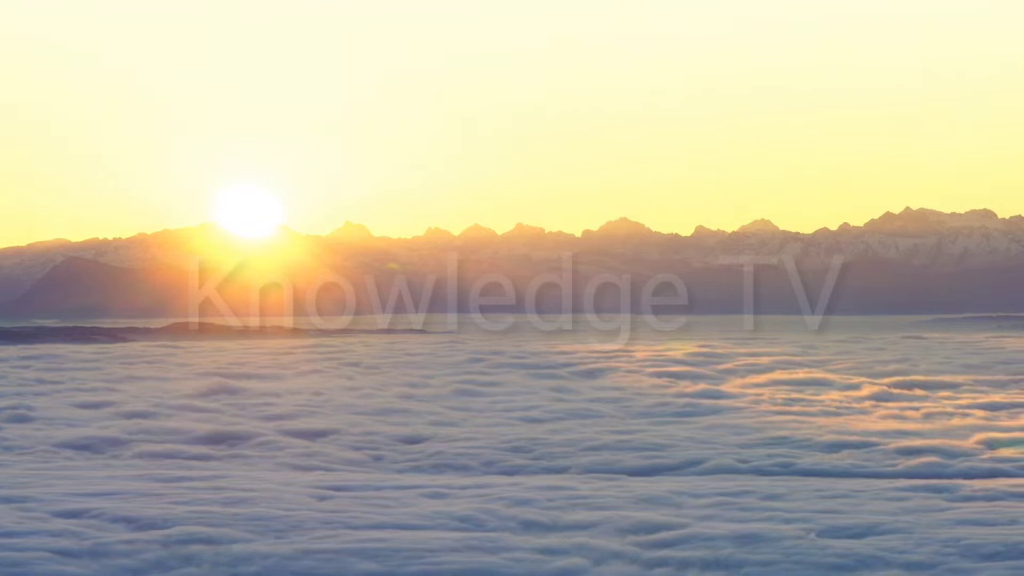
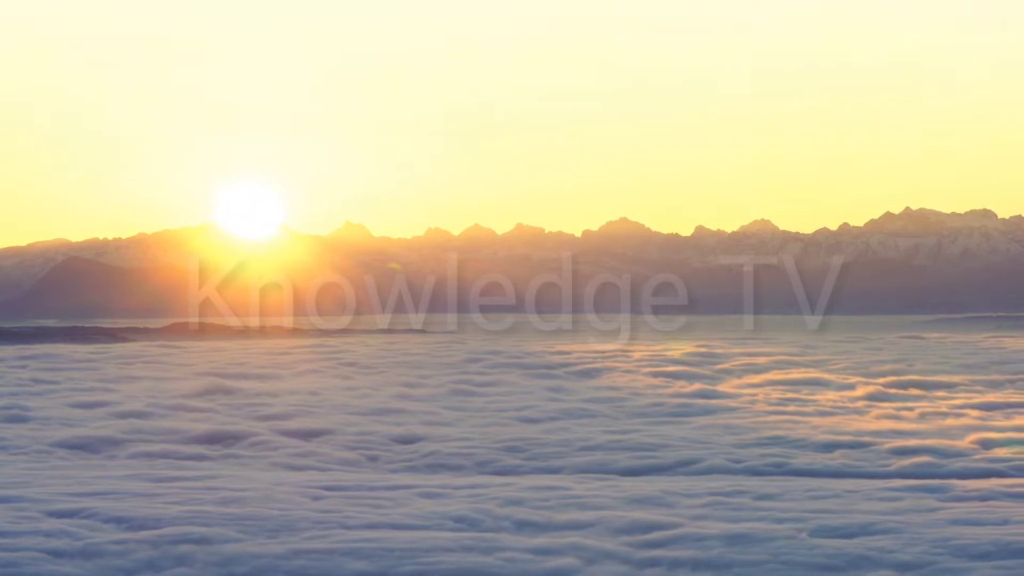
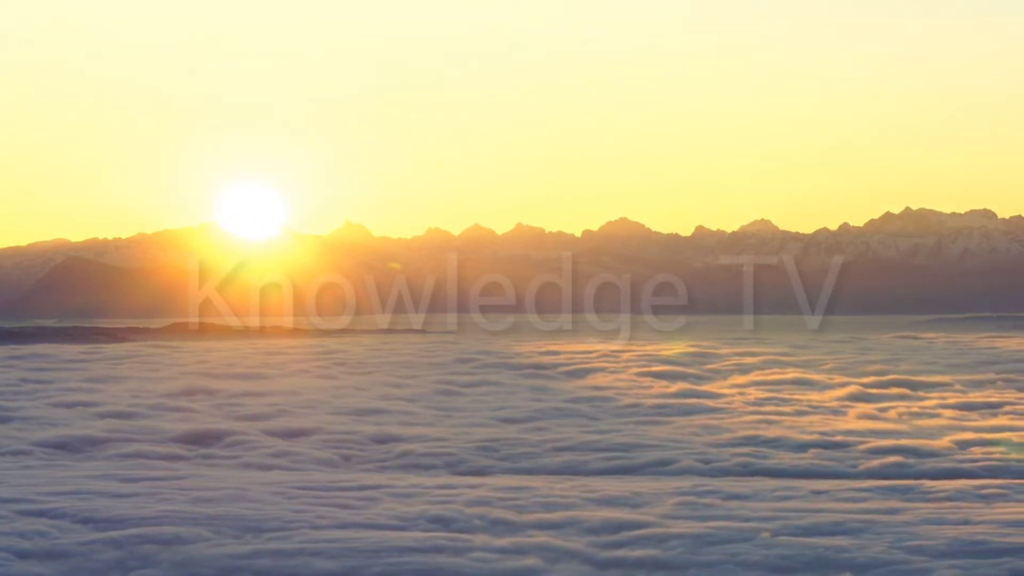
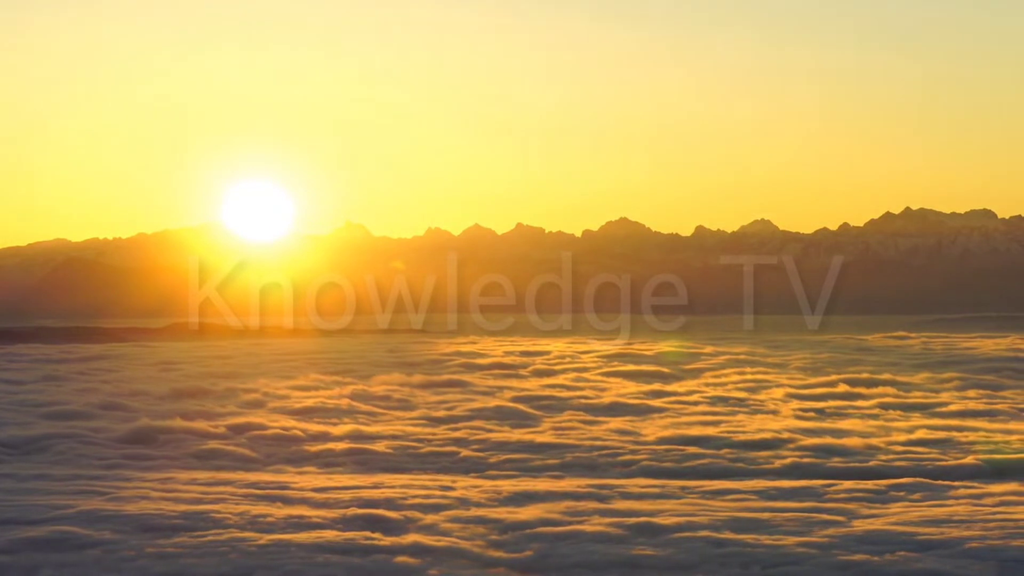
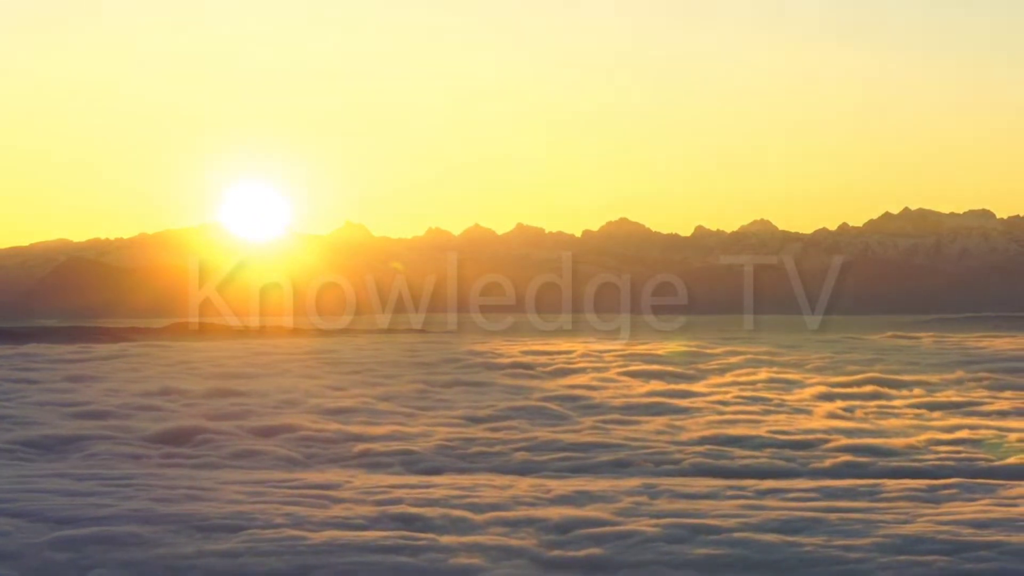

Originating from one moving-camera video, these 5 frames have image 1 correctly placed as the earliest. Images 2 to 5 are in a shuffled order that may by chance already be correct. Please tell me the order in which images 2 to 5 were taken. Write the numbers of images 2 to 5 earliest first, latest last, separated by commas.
2, 3, 5, 4
